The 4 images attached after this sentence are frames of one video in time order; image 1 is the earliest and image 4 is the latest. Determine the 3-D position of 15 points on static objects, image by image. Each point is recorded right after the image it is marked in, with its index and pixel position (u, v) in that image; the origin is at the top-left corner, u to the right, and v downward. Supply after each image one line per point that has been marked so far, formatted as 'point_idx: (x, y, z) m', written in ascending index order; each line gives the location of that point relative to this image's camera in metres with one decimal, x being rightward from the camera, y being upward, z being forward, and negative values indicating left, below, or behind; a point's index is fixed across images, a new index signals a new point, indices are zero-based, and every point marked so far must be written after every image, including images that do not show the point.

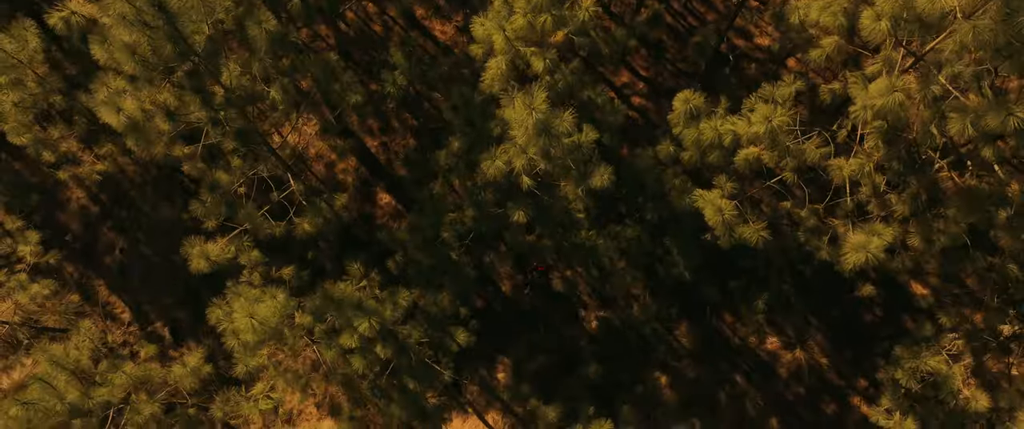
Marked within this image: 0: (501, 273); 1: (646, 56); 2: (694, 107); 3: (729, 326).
0: (-0.2, -1.0, +11.7) m
1: (+2.1, +2.5, +11.7) m
2: (+1.8, +1.0, +7.1) m
3: (+3.4, -1.8, +11.6) m
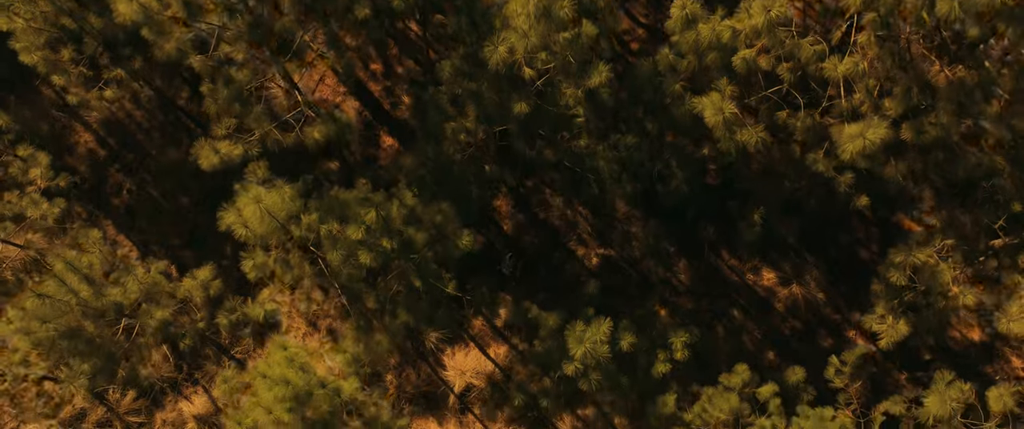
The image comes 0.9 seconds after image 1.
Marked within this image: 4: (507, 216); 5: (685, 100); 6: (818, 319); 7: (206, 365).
0: (-0.2, 0.0, +11.9) m
1: (+2.2, +3.5, +11.9) m
2: (+1.8, +2.0, +7.3) m
3: (+3.5, -0.8, +11.8) m
4: (-0.1, -0.1, +11.9) m
5: (+1.8, +1.2, +7.8) m
6: (+4.8, -1.7, +11.6) m
7: (-4.8, -2.4, +11.4) m
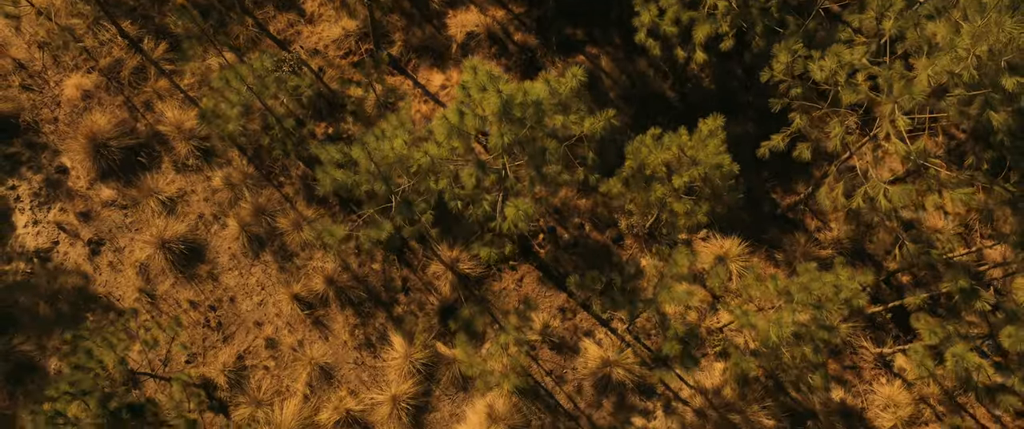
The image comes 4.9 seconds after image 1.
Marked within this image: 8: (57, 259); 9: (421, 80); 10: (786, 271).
0: (-0.2, +5.6, +13.0) m
1: (+2.1, +9.1, +13.0) m
2: (+1.7, +7.6, +8.4) m
3: (+3.4, +4.8, +12.9) m
4: (-0.1, +5.6, +13.0) m
5: (+1.8, +6.8, +8.9) m
6: (+4.8, +4.0, +12.8) m
7: (-4.8, +3.2, +12.6) m
8: (-7.3, -0.7, +11.7) m
9: (-1.5, +2.3, +12.4) m
10: (+4.2, -0.9, +11.2) m
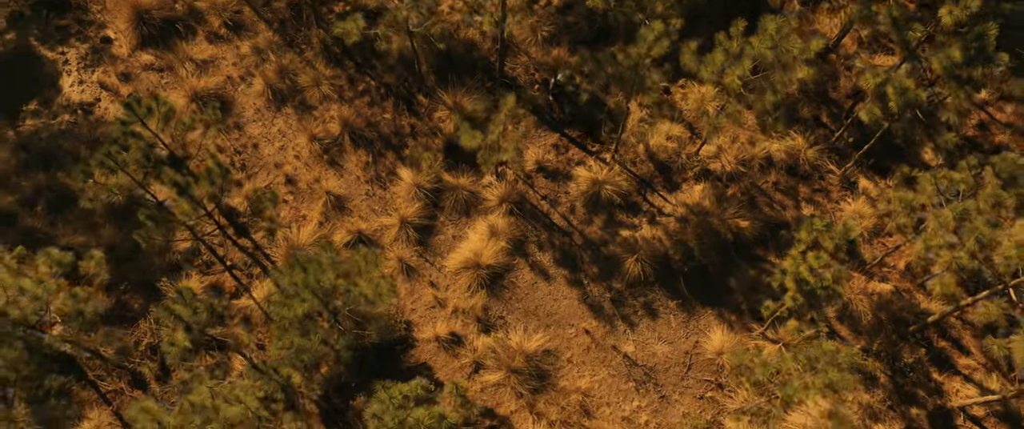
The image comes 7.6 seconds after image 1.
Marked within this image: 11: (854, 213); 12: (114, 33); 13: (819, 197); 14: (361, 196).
0: (-0.2, +7.9, +14.9) m
1: (+2.1, +11.4, +15.3) m
2: (+1.7, +10.4, +10.6) m
3: (+3.4, +7.2, +14.7) m
4: (-0.2, +7.9, +14.9) m
5: (+1.7, +9.6, +11.0) m
6: (+4.7, +6.3, +14.5) m
7: (-4.8, +5.6, +14.2) m
8: (-7.3, +1.8, +13.0) m
9: (-1.6, +4.7, +14.0) m
10: (+4.1, +1.7, +12.4) m
11: (+5.4, 0.0, +11.5) m
12: (-7.3, +3.4, +13.5) m
13: (+4.9, +0.3, +11.8) m
14: (-2.5, +0.3, +12.3) m
